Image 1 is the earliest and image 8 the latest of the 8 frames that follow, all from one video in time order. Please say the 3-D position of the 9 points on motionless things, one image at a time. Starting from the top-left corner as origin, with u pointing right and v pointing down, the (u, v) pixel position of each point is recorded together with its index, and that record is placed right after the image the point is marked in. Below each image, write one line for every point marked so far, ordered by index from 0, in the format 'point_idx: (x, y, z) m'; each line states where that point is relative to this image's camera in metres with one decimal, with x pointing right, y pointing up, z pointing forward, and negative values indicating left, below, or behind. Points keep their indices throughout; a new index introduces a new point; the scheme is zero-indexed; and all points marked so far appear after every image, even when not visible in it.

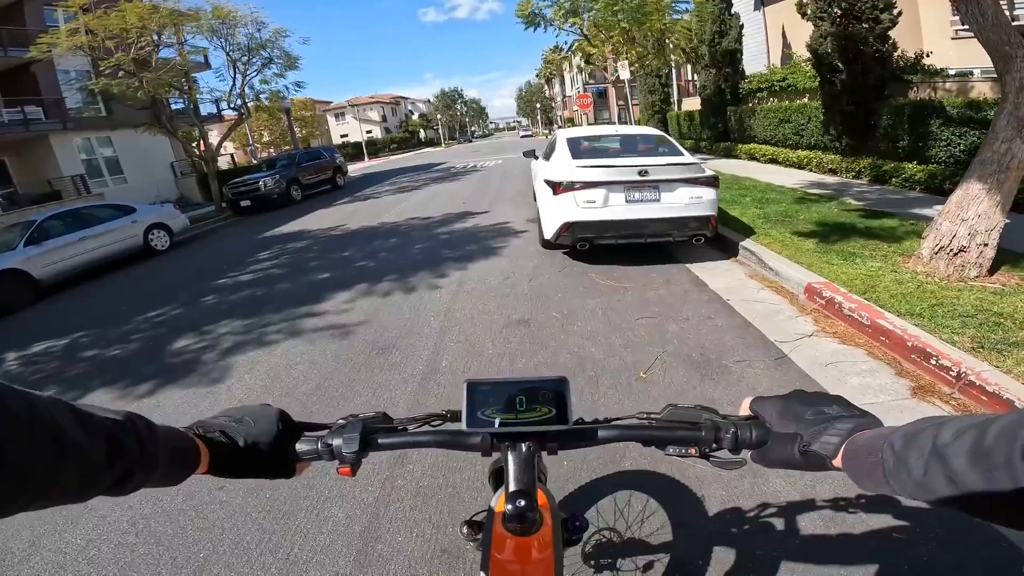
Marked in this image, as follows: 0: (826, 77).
0: (+6.1, +4.0, +10.9) m
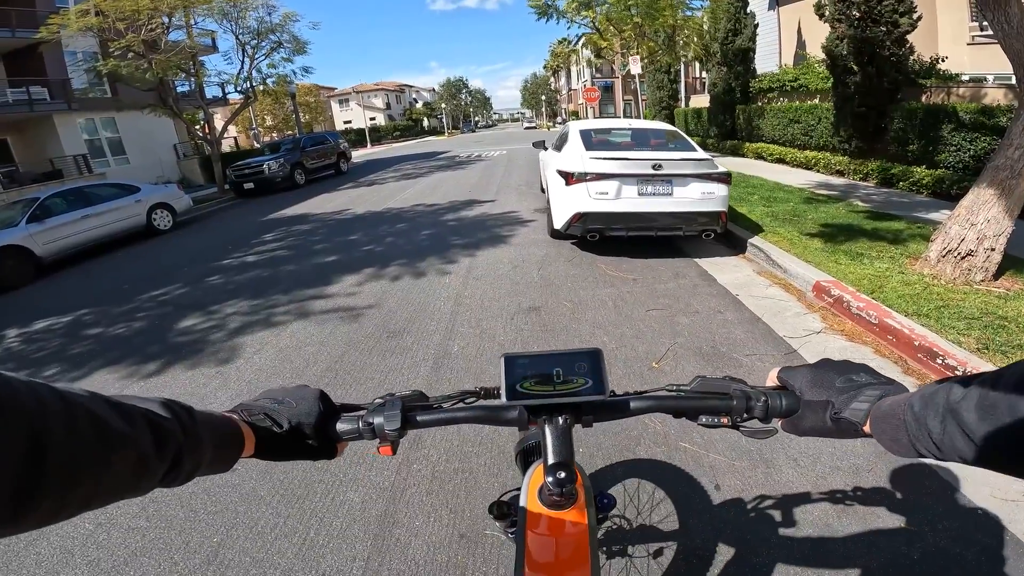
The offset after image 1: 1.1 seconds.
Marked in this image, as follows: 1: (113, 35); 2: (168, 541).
0: (+6.3, +4.0, +10.9) m
1: (-12.6, +7.8, +18.2) m
2: (-1.7, -1.3, +2.9) m
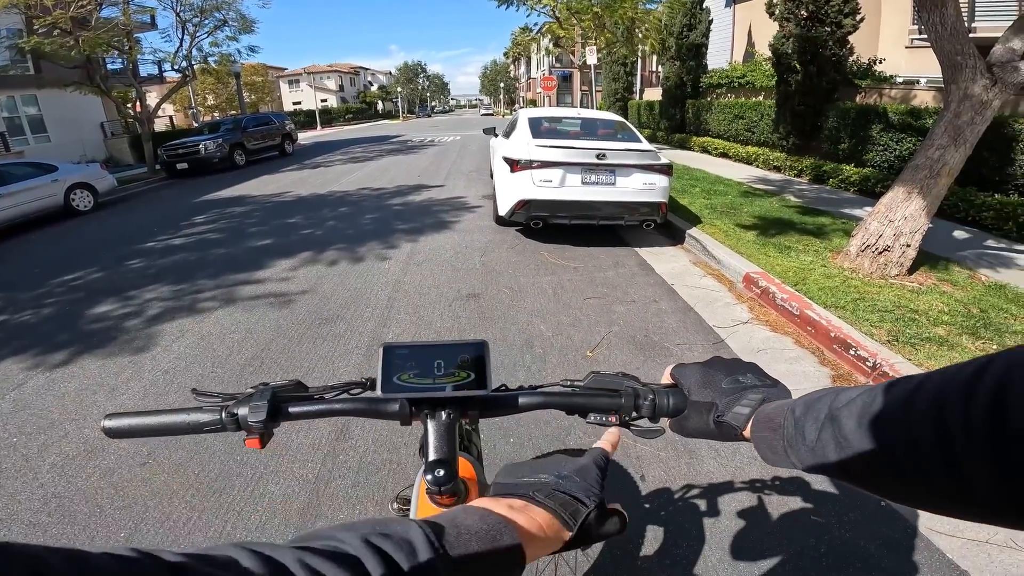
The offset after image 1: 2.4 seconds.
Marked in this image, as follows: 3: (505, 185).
0: (+5.4, +4.2, +11.3) m
1: (-14.1, +8.4, +16.9) m
2: (-2.1, -1.2, +2.7) m
3: (-0.1, +1.1, +6.1) m
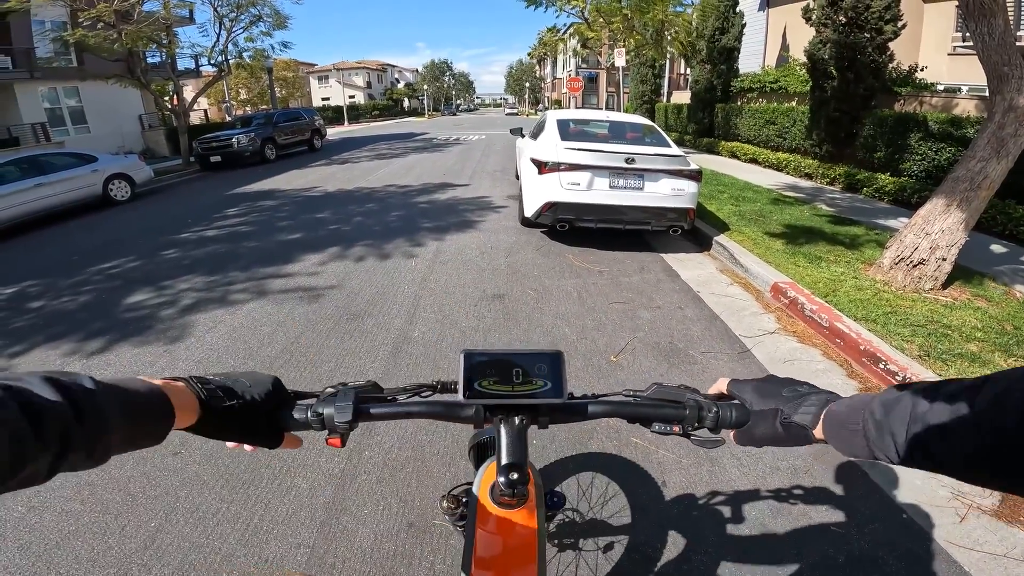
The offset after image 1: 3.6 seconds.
0: (+5.9, +4.0, +11.1) m
1: (-13.1, +8.8, +17.4) m
2: (-2.0, -1.1, +2.8) m
3: (+0.2, +1.1, +6.1) m
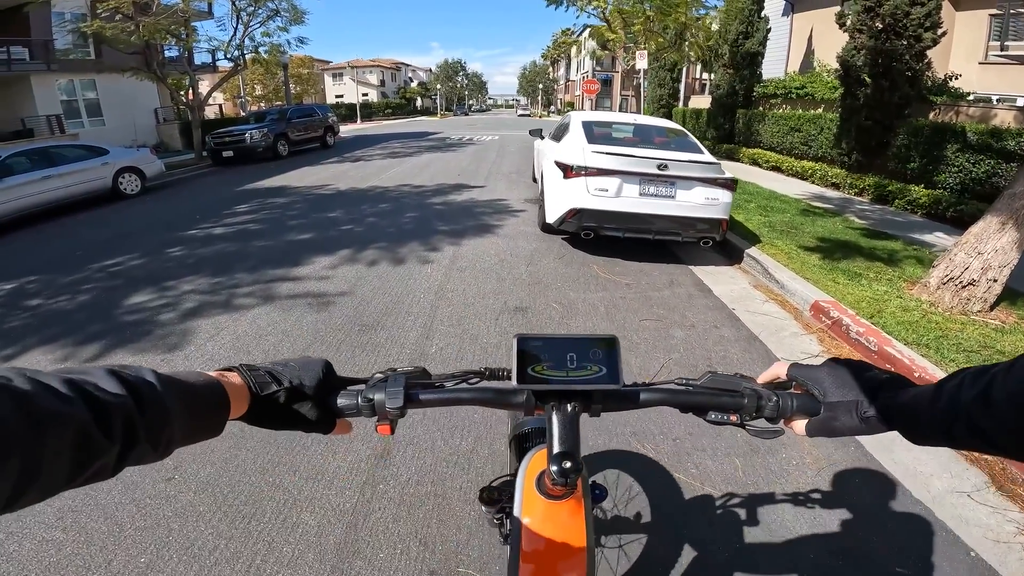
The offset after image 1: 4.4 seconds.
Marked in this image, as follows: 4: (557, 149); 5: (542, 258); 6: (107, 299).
0: (+6.3, +3.7, +10.7) m
1: (-12.6, +9.0, +17.3) m
2: (-1.9, -1.2, +2.5) m
3: (+0.4, +1.0, +5.8) m
4: (+0.5, +1.6, +6.6) m
5: (+0.3, +0.3, +5.7) m
6: (-3.8, -0.1, +5.3) m
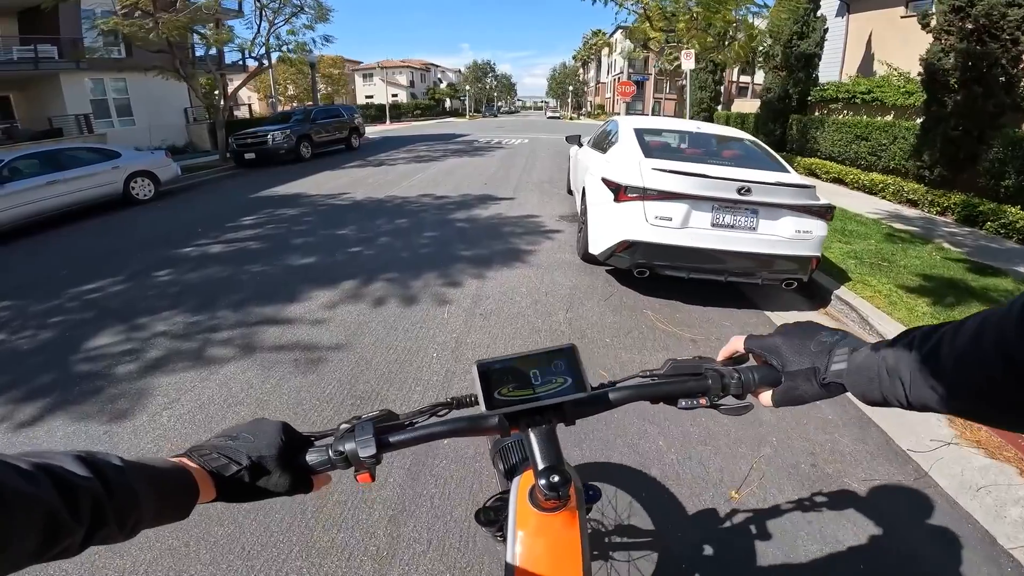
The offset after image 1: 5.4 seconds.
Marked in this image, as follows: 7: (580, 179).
0: (+6.9, +3.2, +9.4) m
1: (-11.6, +8.9, +16.8) m
2: (-1.8, -1.5, +1.6) m
3: (+0.8, +0.6, +4.8) m
4: (+0.9, +1.2, +5.6) m
5: (+0.6, -0.1, +4.7) m
6: (-3.5, -0.4, +4.5) m
7: (+0.8, +1.3, +7.0) m
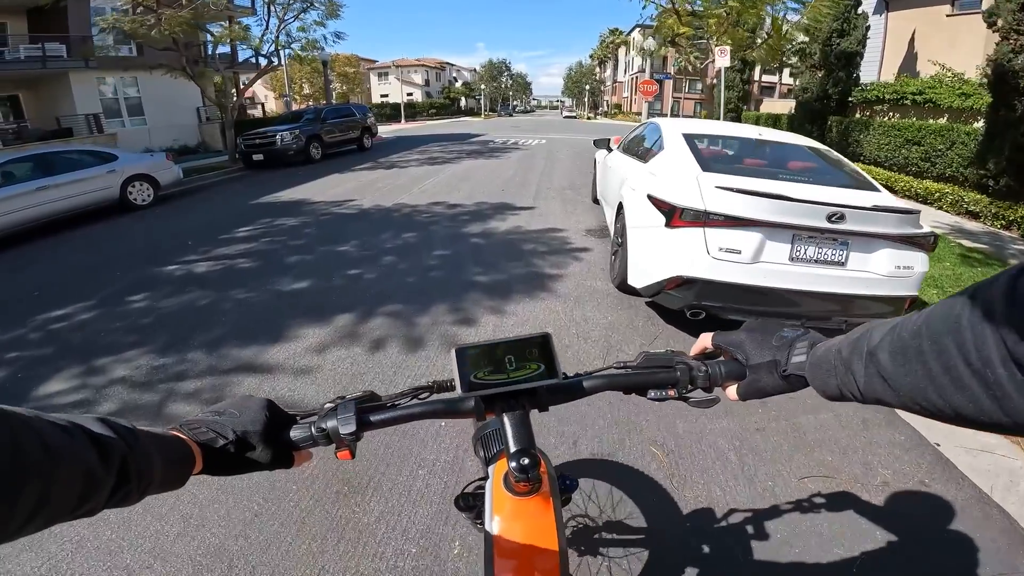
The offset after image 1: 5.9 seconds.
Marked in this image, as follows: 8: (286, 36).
0: (+7.2, +2.9, +8.5) m
1: (-11.0, +8.7, +16.3) m
2: (-1.7, -1.8, +0.9) m
3: (+0.9, +0.3, +4.0) m
4: (+1.1, +0.9, +4.8) m
5: (+0.8, -0.4, +3.9) m
6: (-3.3, -0.6, +3.8) m
7: (+1.1, +1.1, +6.2) m
8: (-7.4, +8.1, +18.5) m
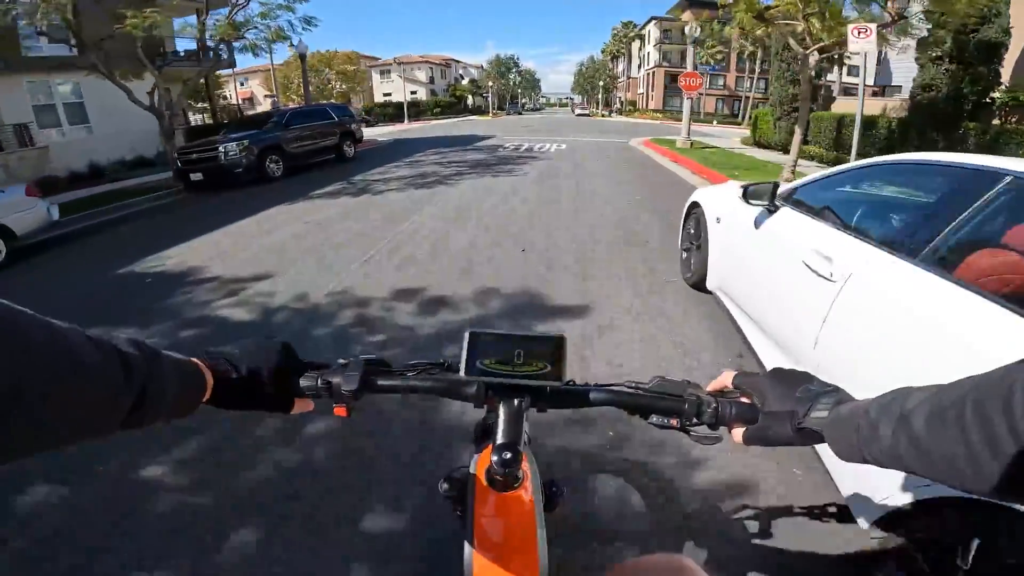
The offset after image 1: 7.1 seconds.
0: (+7.4, +1.6, +4.7) m
1: (-10.7, +7.4, +12.7) m
2: (-1.5, -3.1, -2.8) m
3: (+1.1, -1.0, +0.3) m
4: (+1.3, -0.4, +1.1) m
5: (+1.0, -1.6, +0.2) m
6: (-3.1, -1.9, +0.2) m
7: (+1.3, -0.2, +2.5) m
8: (-7.0, +6.9, +14.9) m
